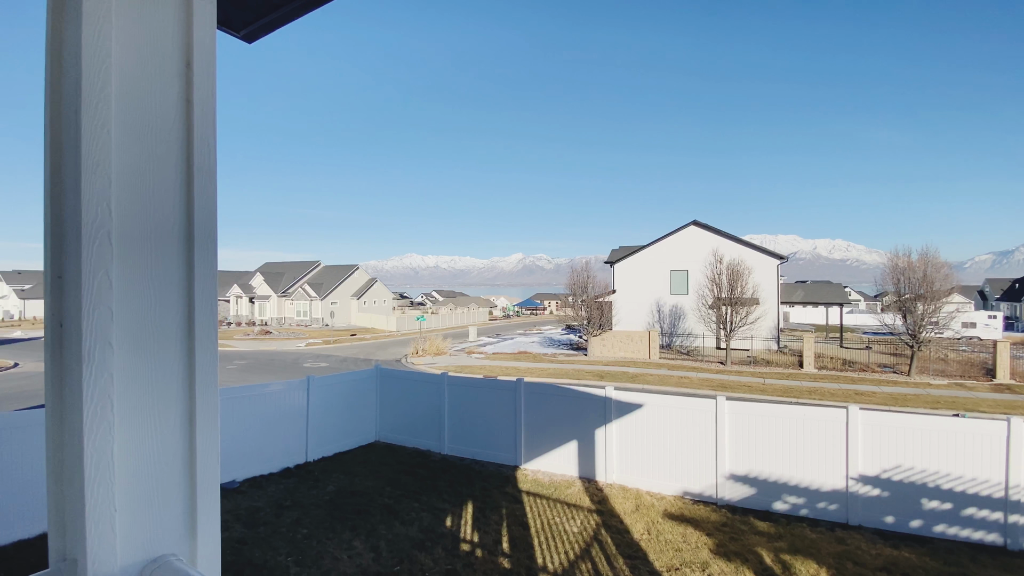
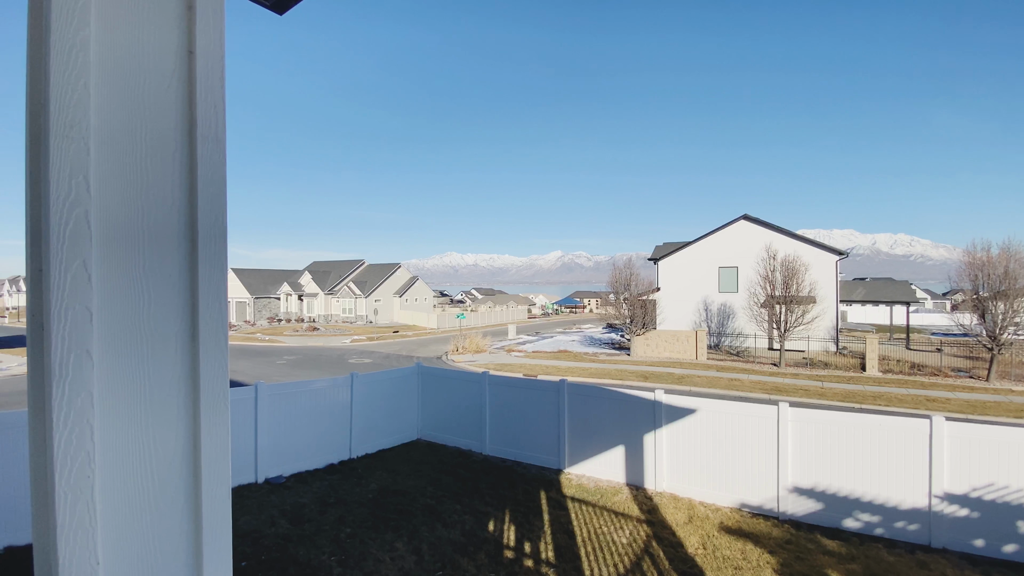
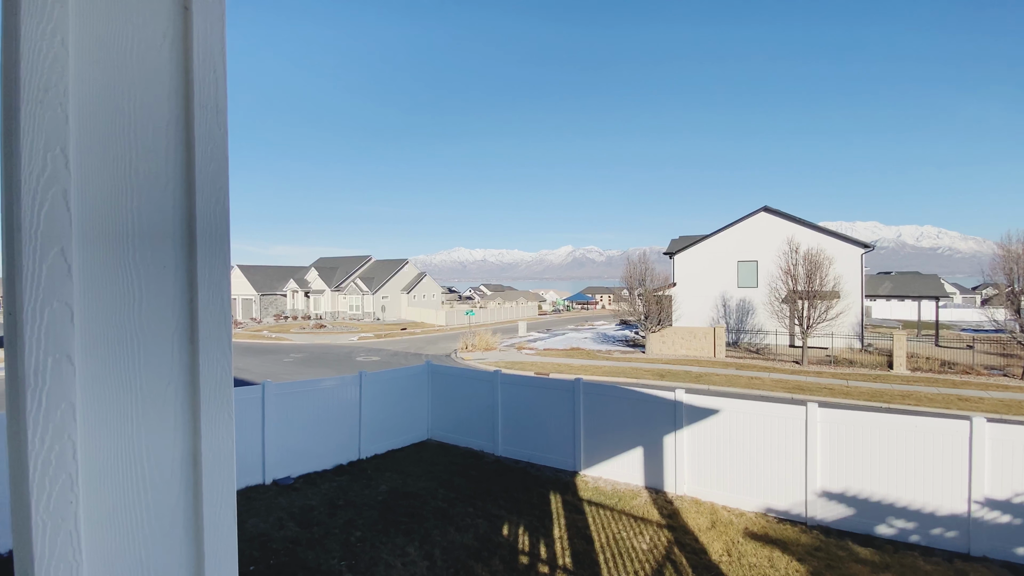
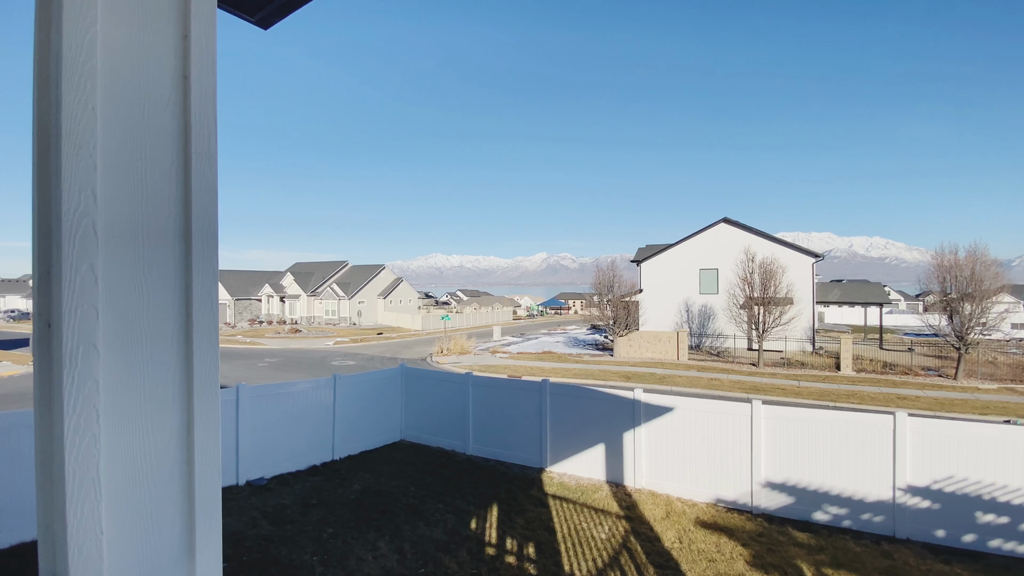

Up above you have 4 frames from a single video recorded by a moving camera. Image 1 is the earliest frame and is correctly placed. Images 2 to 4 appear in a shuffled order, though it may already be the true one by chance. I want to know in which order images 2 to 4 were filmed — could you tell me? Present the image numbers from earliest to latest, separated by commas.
4, 2, 3
